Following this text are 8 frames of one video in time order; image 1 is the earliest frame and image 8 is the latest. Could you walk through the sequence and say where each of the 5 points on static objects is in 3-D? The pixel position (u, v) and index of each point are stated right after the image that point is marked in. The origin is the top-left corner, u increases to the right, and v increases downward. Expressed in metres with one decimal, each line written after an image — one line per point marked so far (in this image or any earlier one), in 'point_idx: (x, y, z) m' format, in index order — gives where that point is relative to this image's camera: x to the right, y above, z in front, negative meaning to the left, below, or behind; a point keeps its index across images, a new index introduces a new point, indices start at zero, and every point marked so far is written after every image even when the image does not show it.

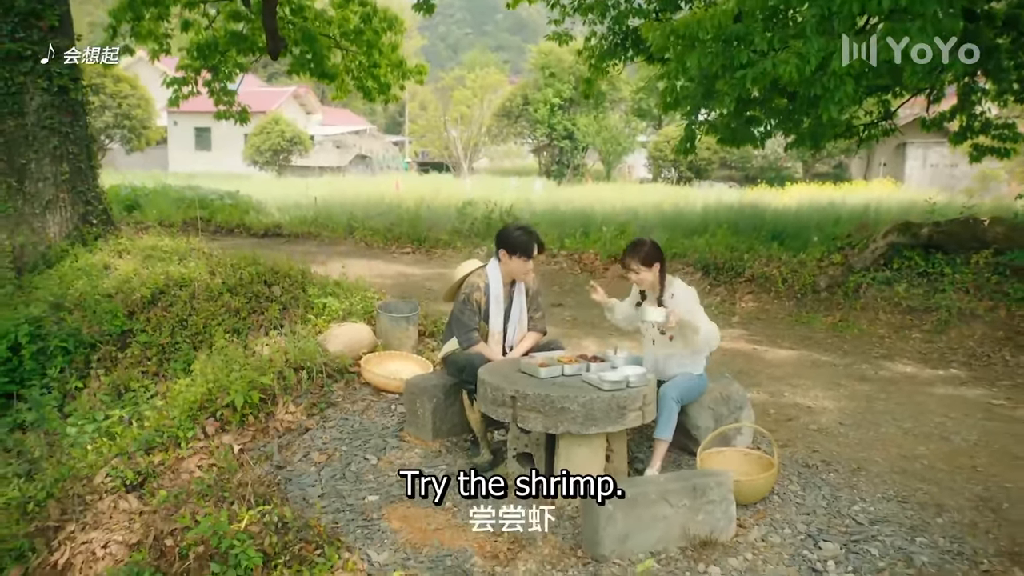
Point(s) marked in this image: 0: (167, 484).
0: (-2.0, -1.1, +4.5) m
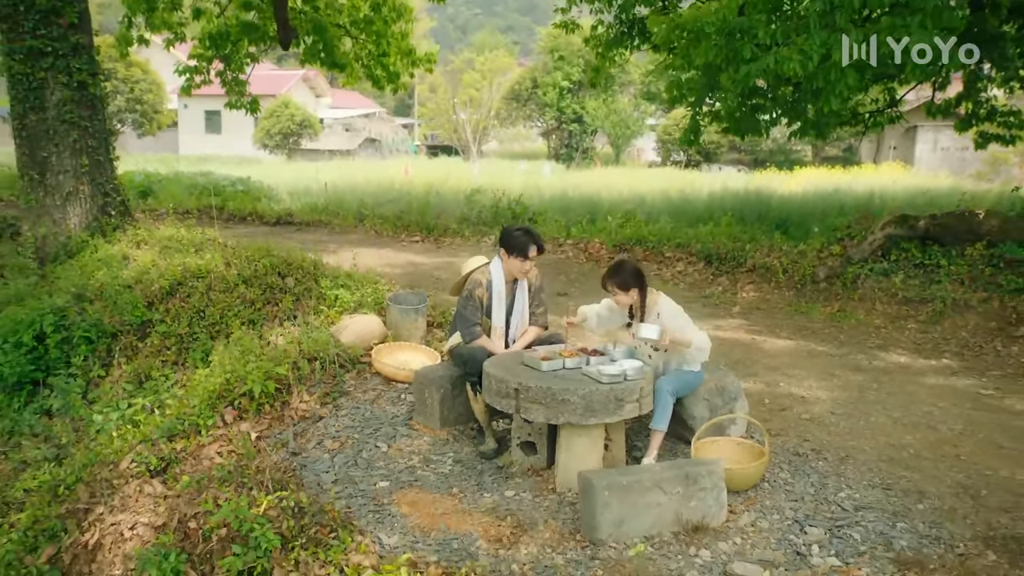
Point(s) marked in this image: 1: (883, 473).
0: (-2.0, -1.1, +4.7) m
1: (+2.0, -1.0, +4.2) m
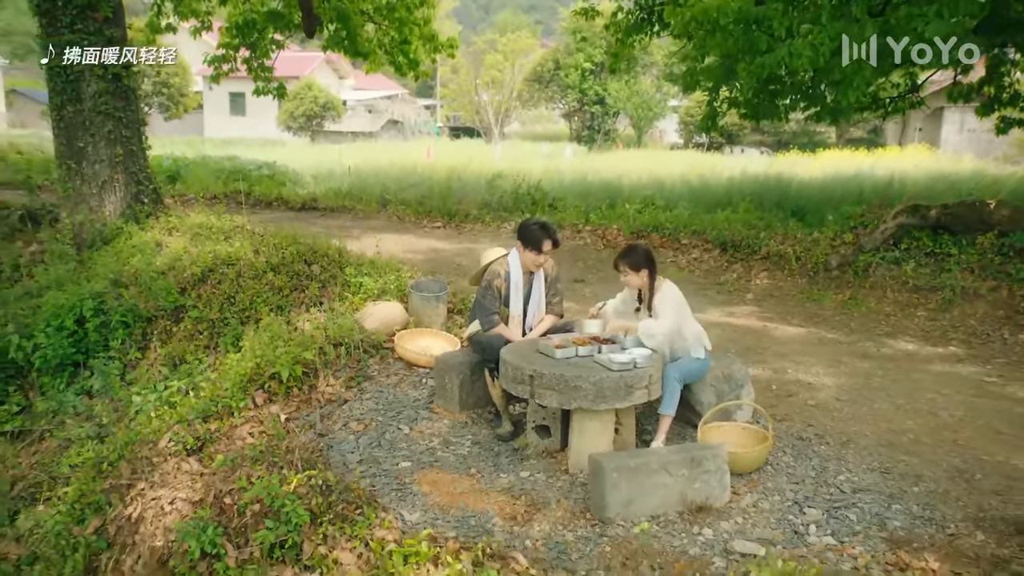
0: (-1.9, -1.0, +5.0) m
1: (+2.1, -0.9, +4.4) m
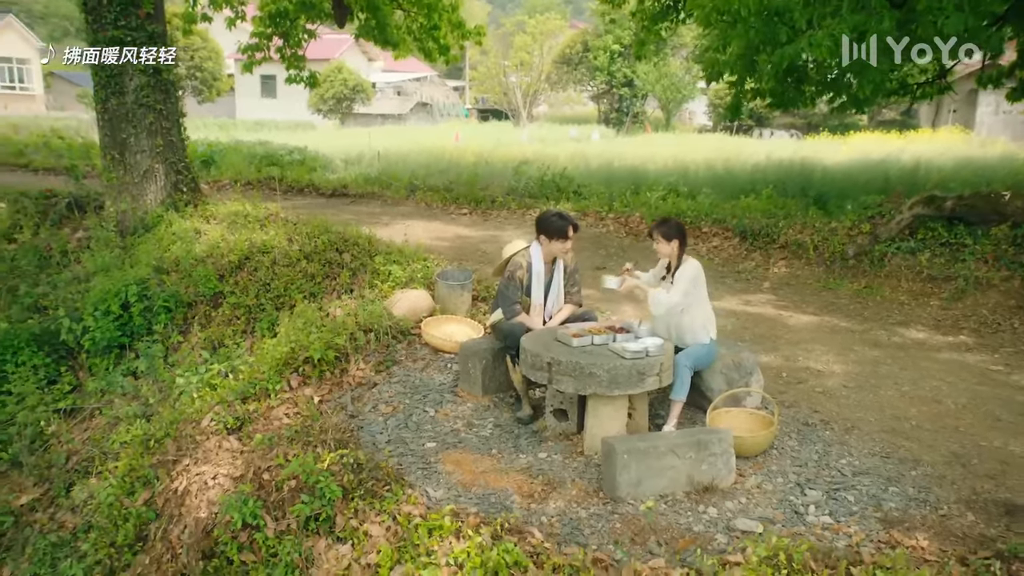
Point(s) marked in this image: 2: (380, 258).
0: (-1.7, -1.0, +5.4) m
1: (+2.2, -0.9, +4.6) m
2: (-1.3, +0.3, +7.8) m
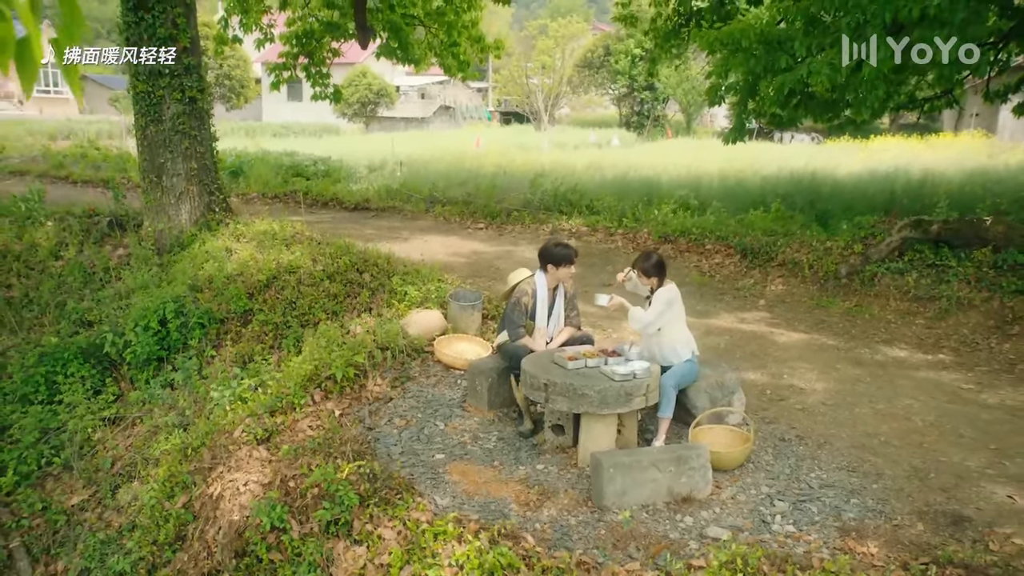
0: (-1.7, -1.2, +5.9) m
1: (+2.2, -1.1, +5.0) m
2: (-1.2, +0.1, +8.4) m
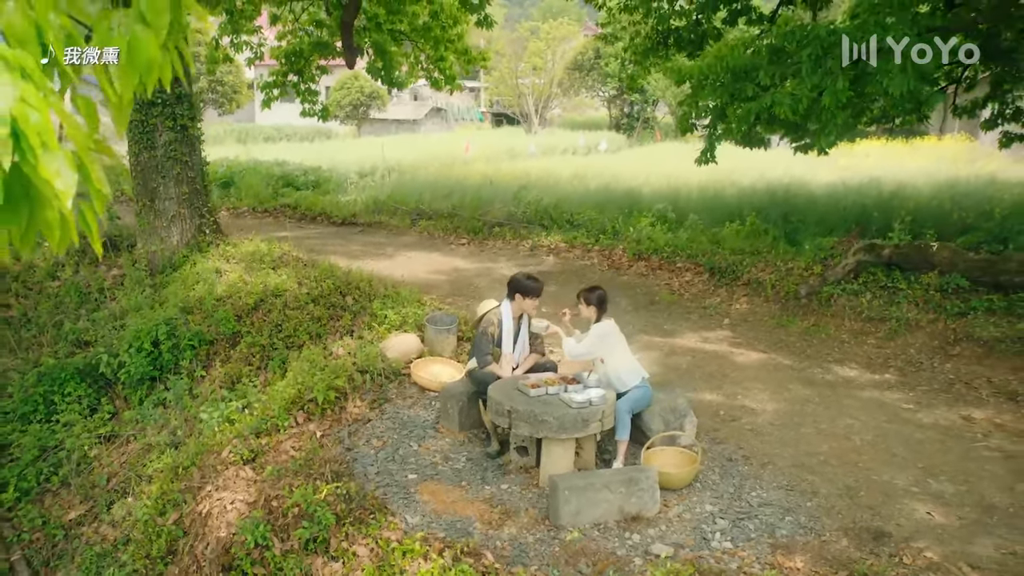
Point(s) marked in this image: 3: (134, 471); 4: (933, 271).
0: (-2.0, -1.4, +6.3) m
1: (+1.9, -1.3, +5.4) m
2: (-1.5, -0.1, +8.7) m
3: (-3.5, -1.7, +7.2) m
4: (+4.4, +0.2, +8.1) m
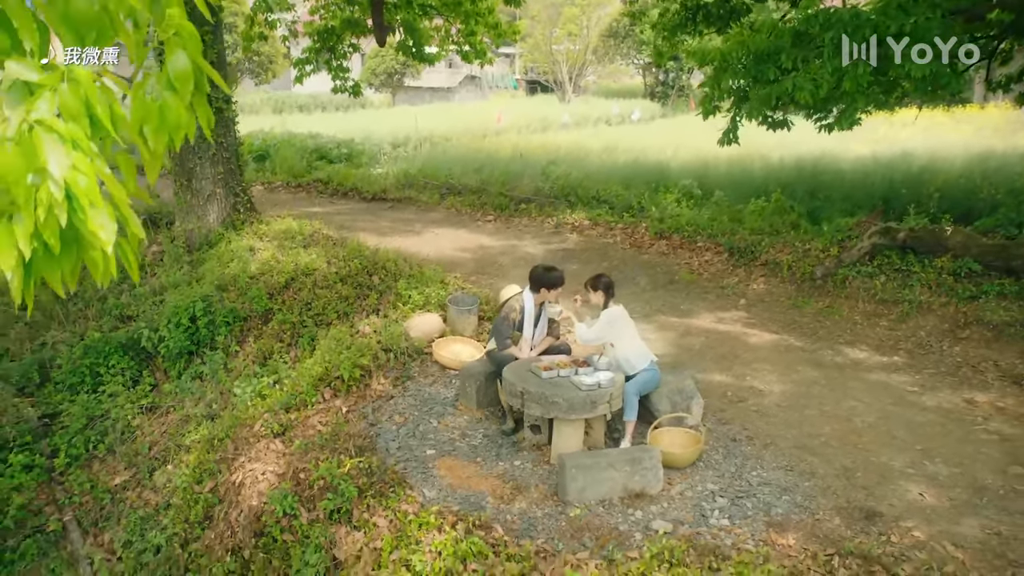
0: (-1.8, -1.3, +6.7) m
1: (+2.0, -1.2, +5.6) m
2: (-1.2, +0.1, +9.1) m
3: (-3.3, -1.5, +7.6) m
4: (+4.6, +0.4, +8.1) m
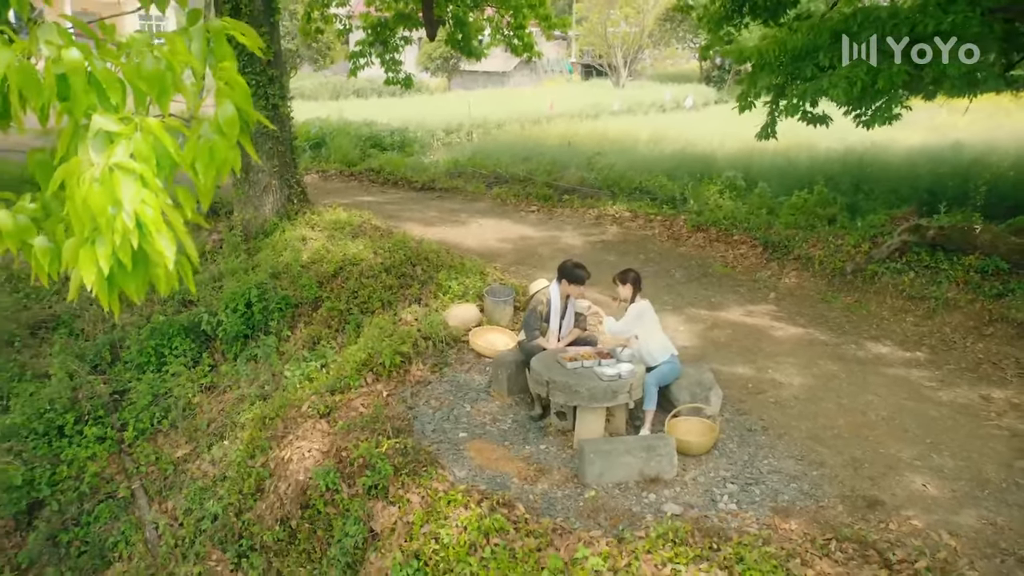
0: (-1.6, -1.2, +7.2) m
1: (+2.2, -1.2, +5.9) m
2: (-0.8, +0.2, +9.5) m
3: (-3.0, -1.4, +8.3) m
4: (+5.0, +0.4, +8.1) m
